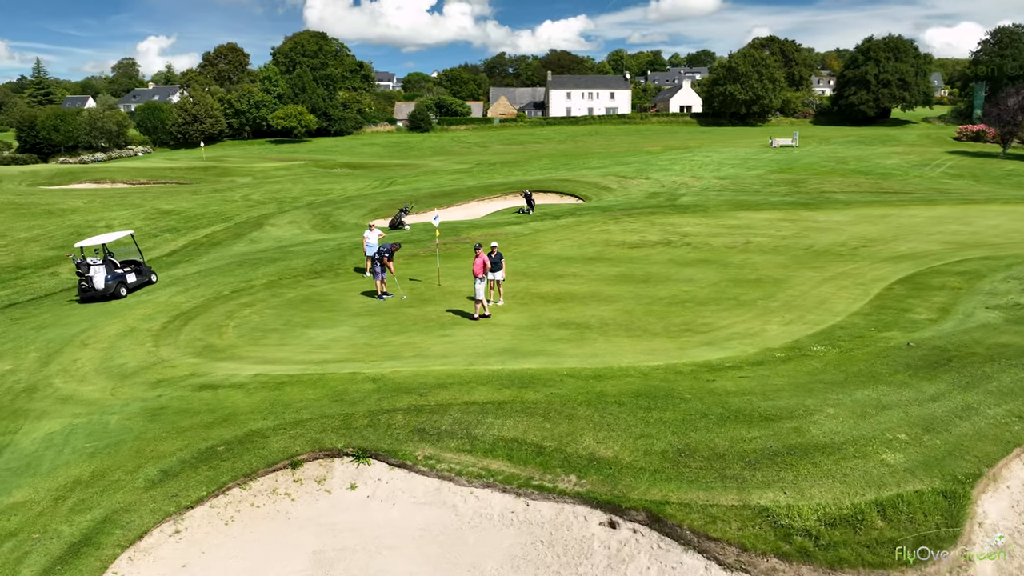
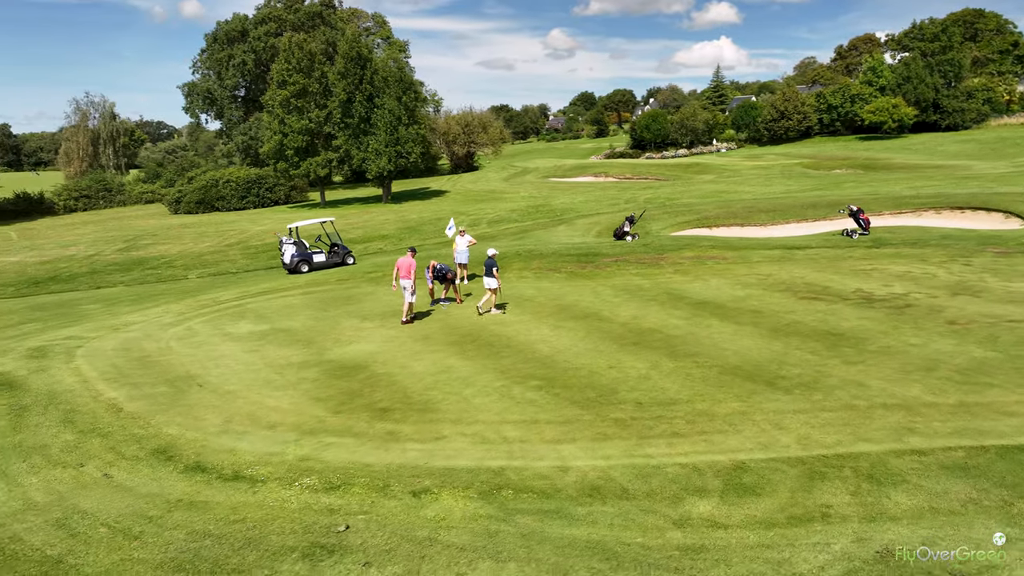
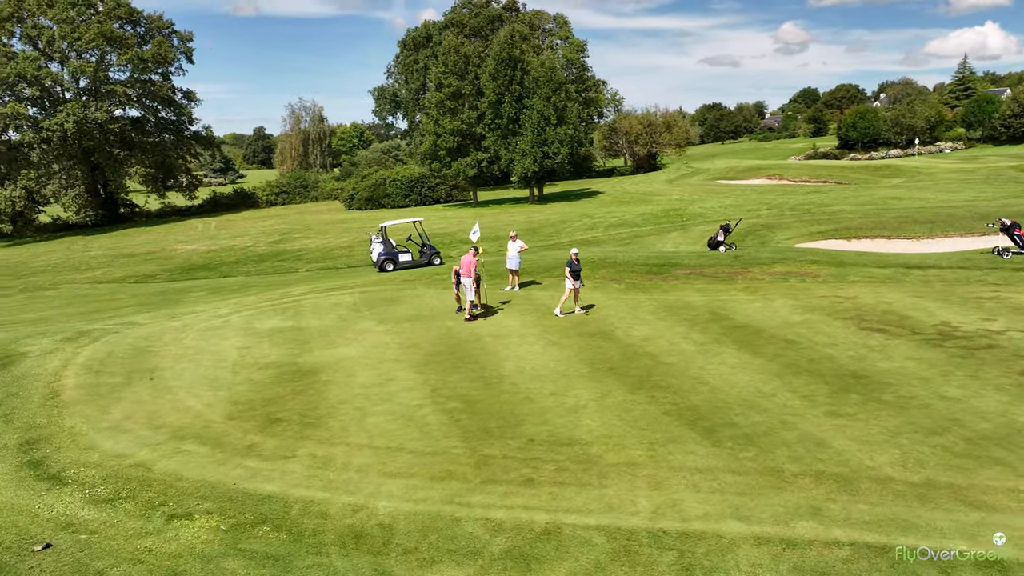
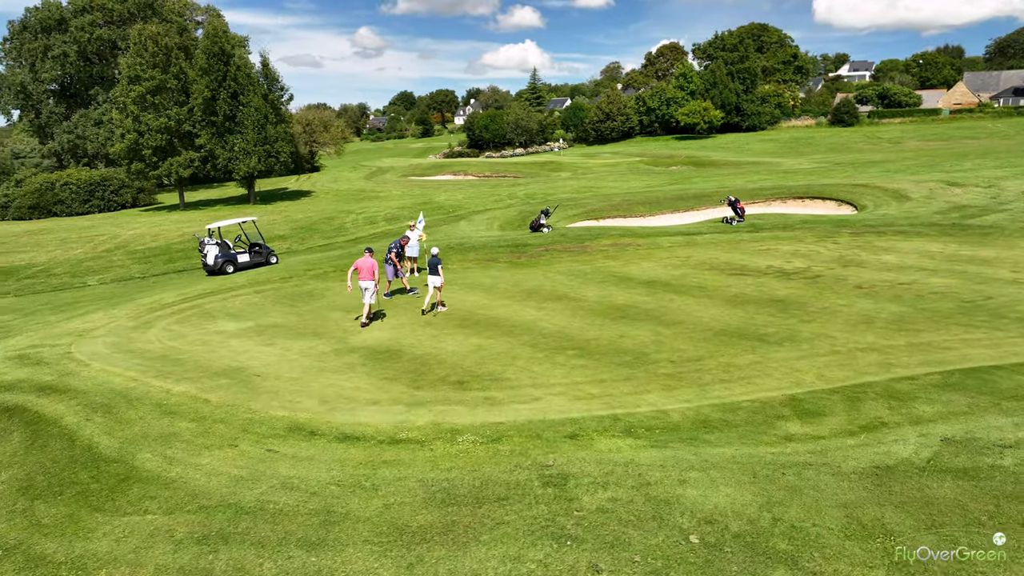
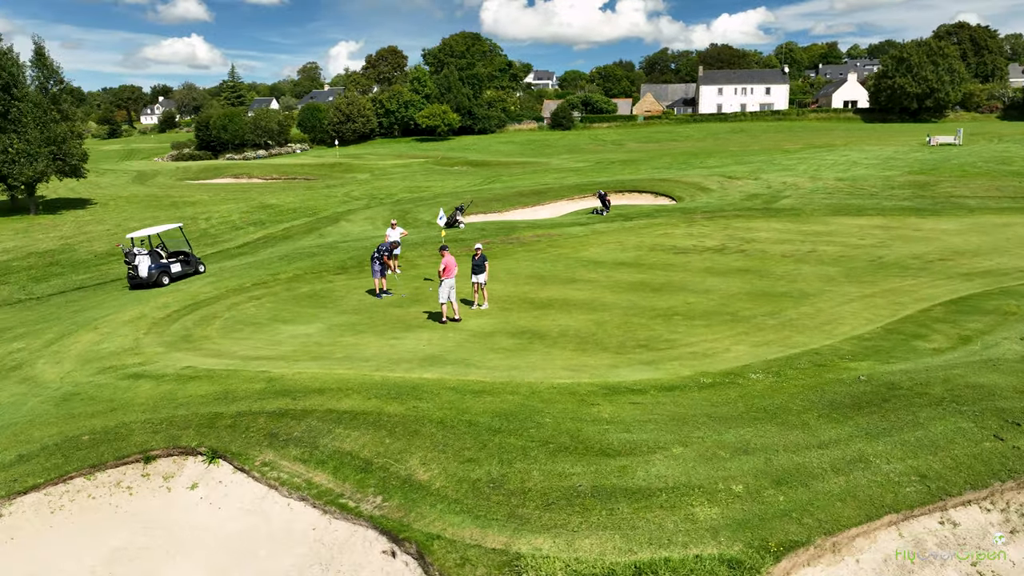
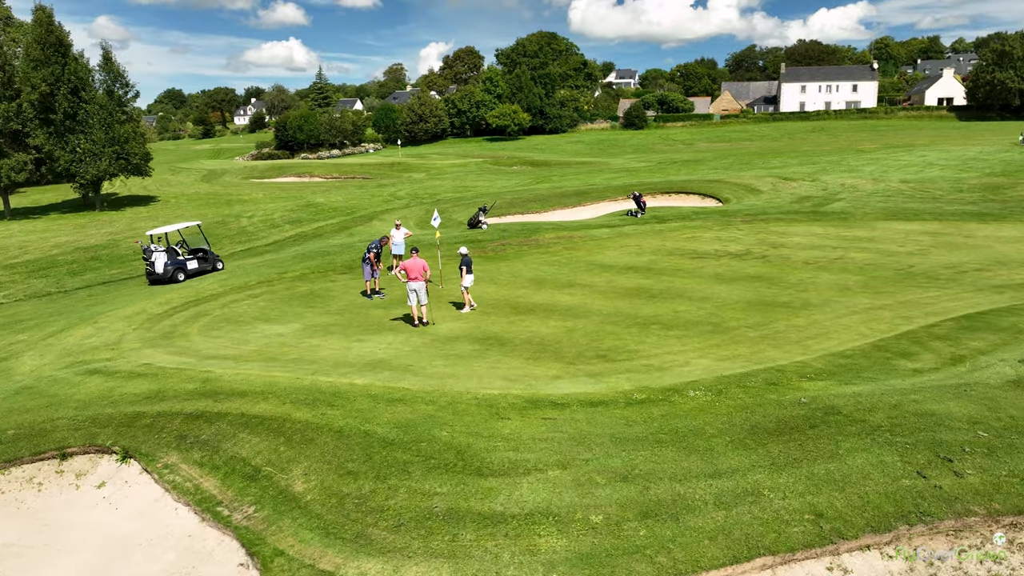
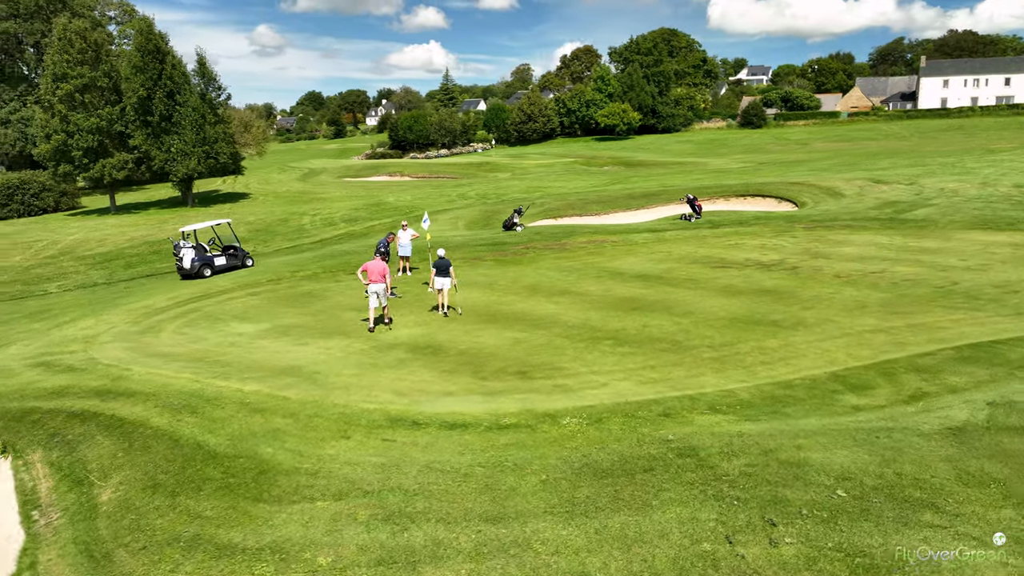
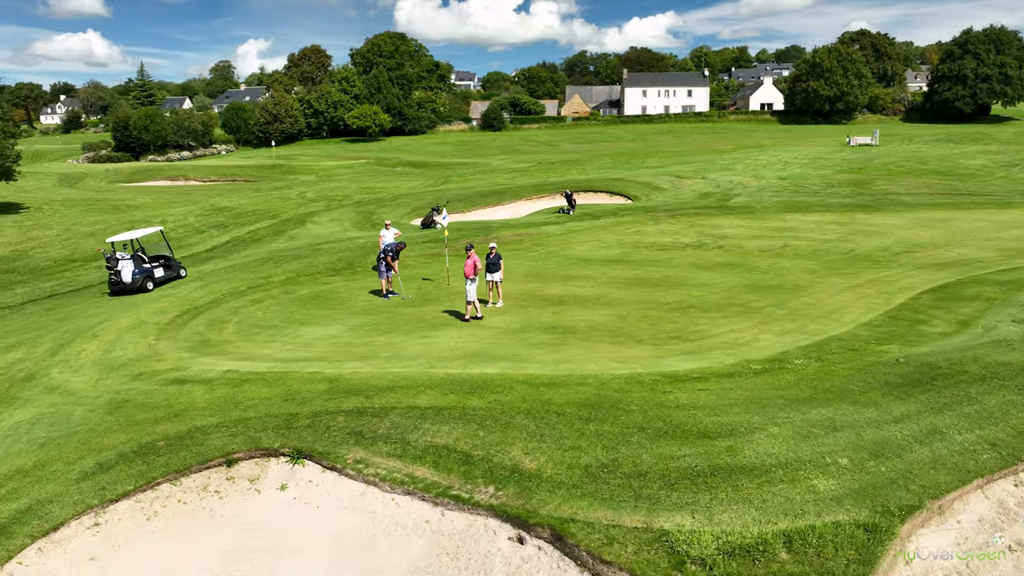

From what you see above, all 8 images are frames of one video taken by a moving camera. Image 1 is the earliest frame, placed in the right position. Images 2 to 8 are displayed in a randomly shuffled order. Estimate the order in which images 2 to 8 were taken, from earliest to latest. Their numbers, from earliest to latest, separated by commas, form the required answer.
8, 5, 6, 7, 4, 2, 3
